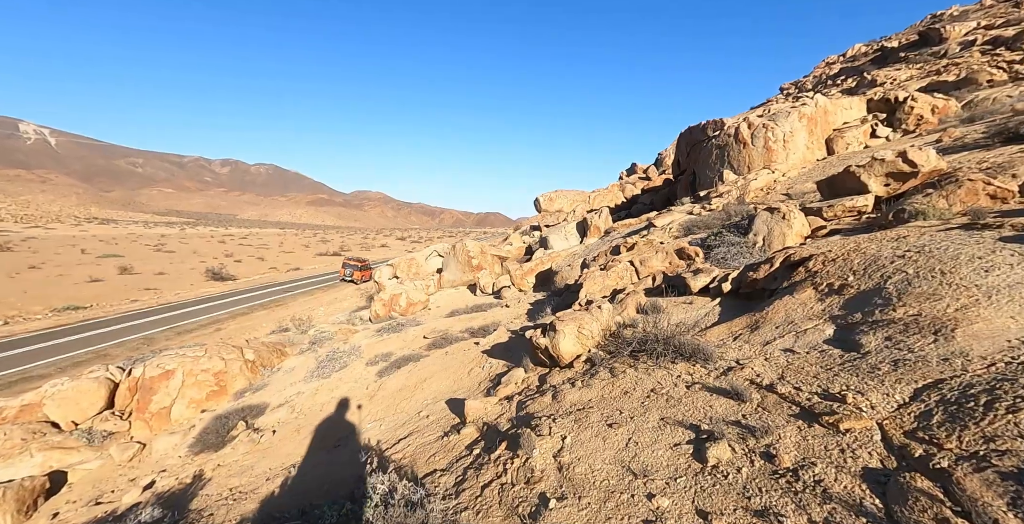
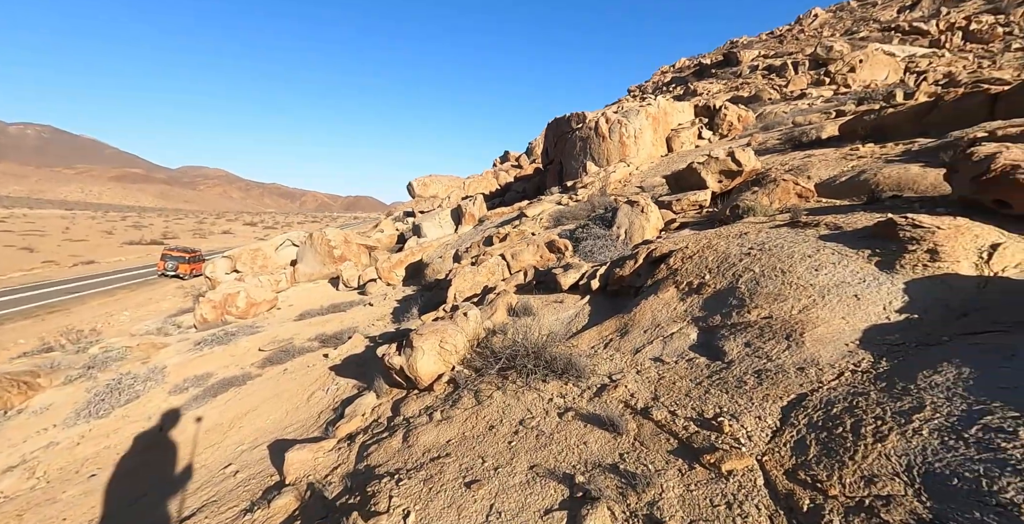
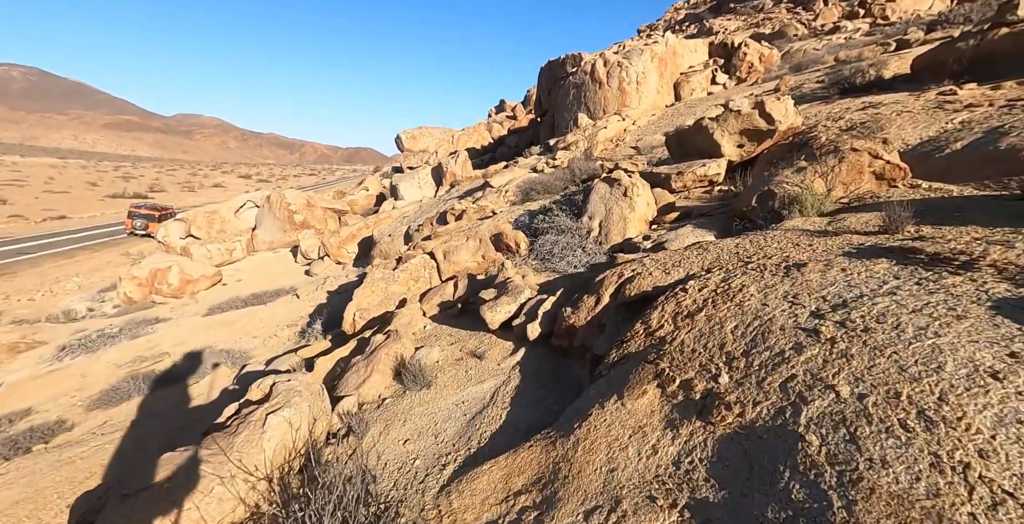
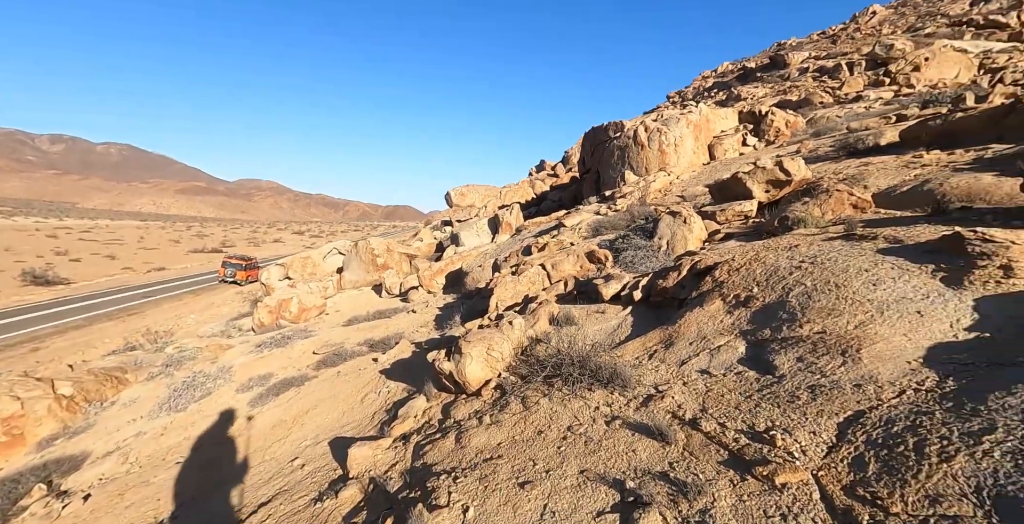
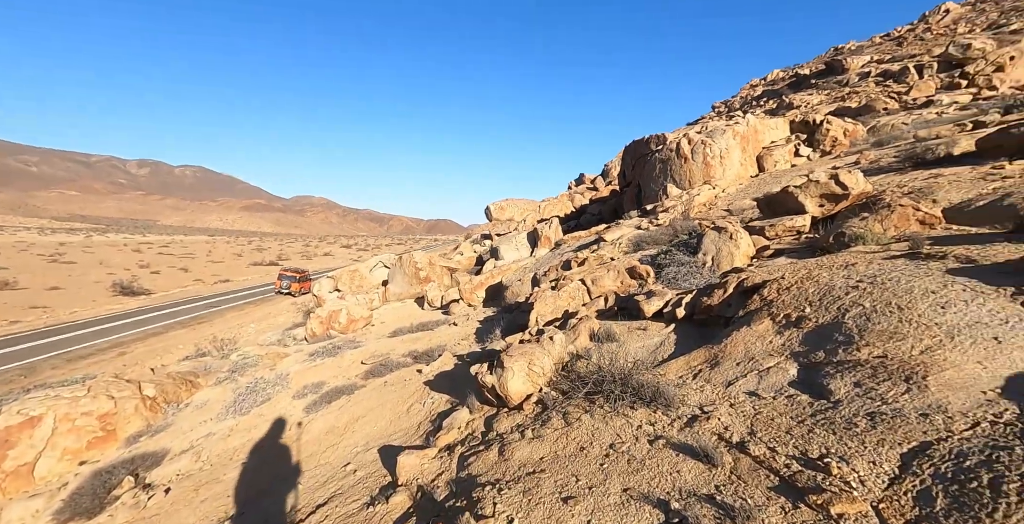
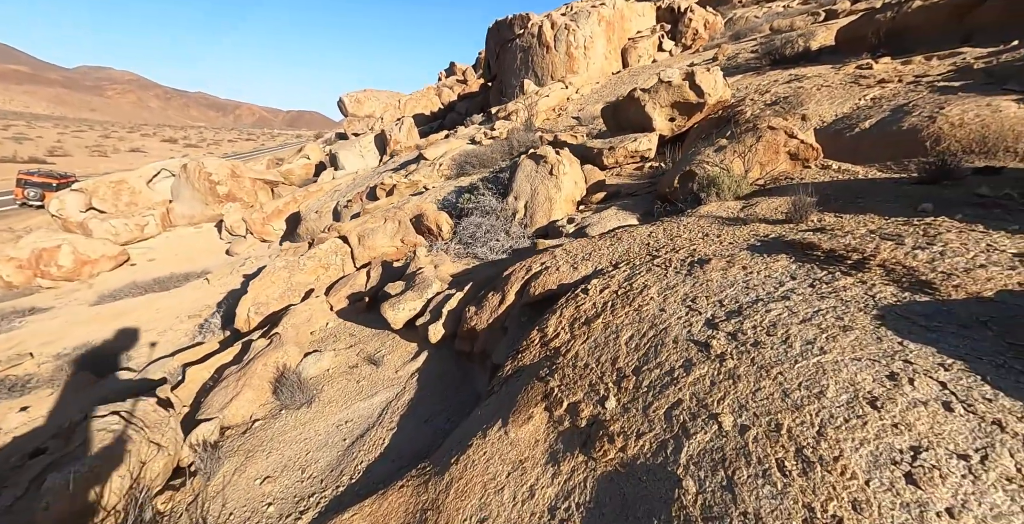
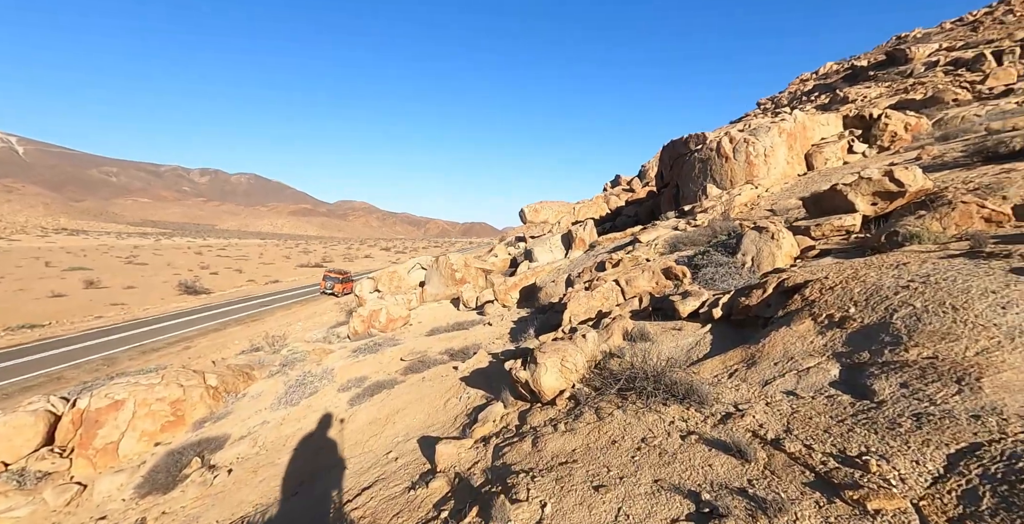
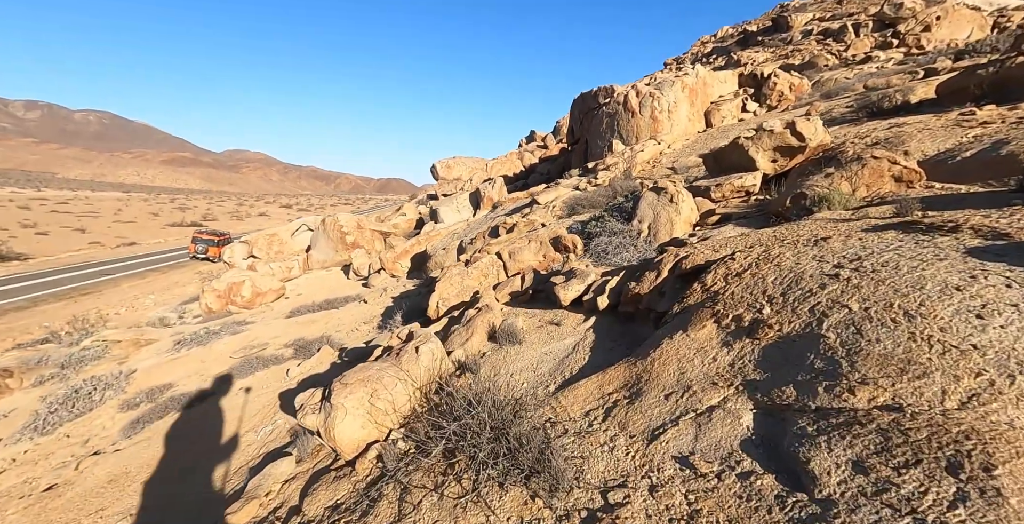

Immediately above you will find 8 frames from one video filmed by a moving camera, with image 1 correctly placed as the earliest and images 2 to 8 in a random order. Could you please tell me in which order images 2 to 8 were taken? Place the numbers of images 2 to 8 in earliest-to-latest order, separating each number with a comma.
7, 5, 4, 2, 8, 3, 6
